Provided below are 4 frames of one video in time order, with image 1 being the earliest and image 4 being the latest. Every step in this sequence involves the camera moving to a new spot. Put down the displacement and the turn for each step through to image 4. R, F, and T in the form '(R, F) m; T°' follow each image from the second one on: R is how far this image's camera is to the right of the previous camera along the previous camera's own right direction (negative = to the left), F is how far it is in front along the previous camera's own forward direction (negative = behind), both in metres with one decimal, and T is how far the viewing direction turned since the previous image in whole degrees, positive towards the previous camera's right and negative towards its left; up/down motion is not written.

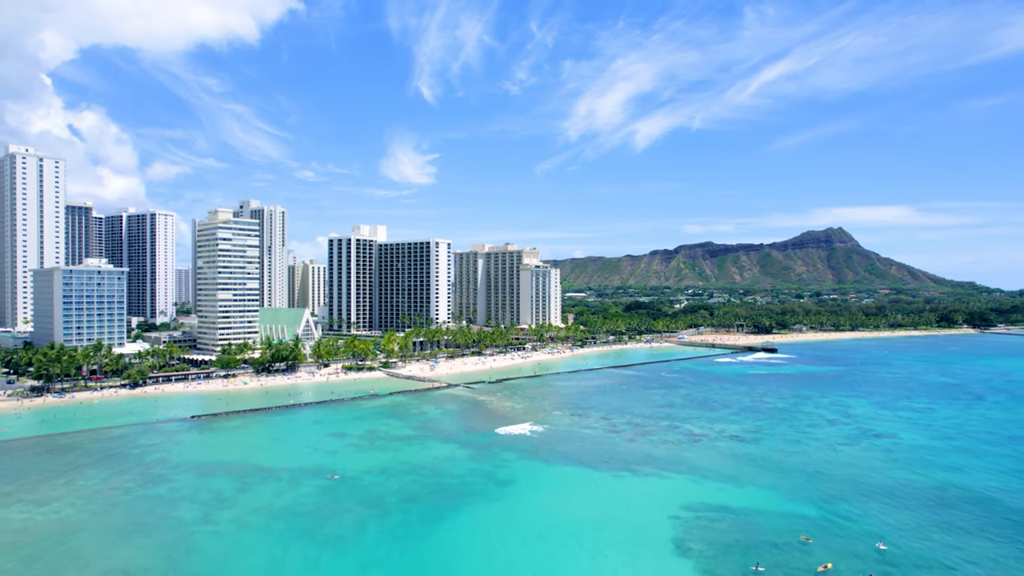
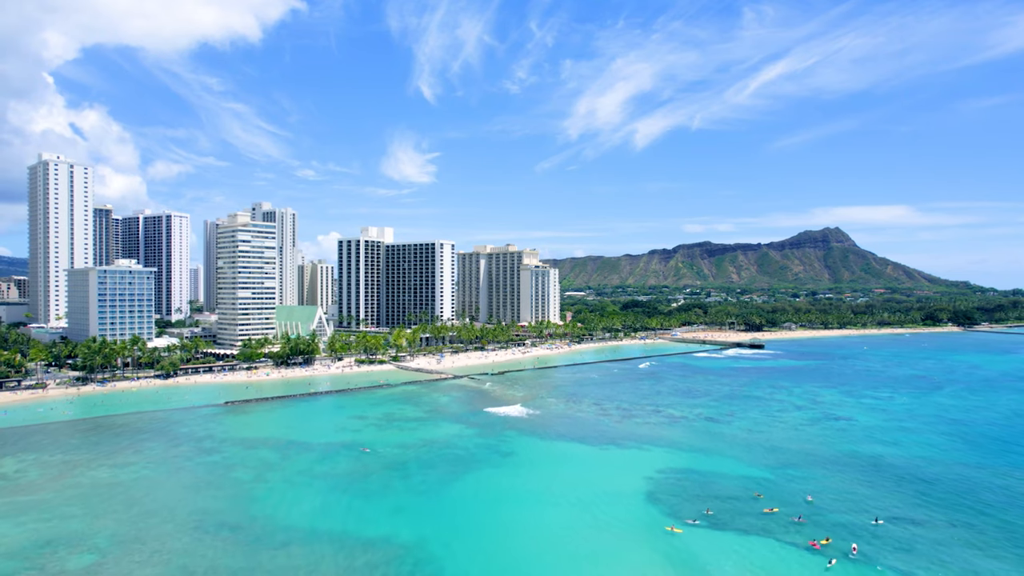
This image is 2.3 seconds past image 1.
(-0.2, -8.6) m; 0°
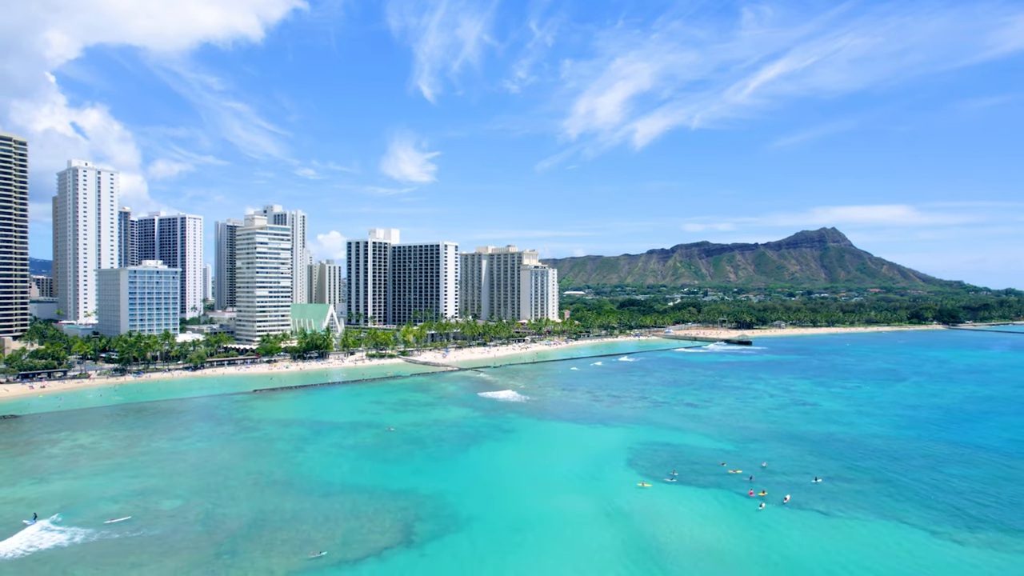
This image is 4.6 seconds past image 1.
(-0.2, -8.9) m; 0°
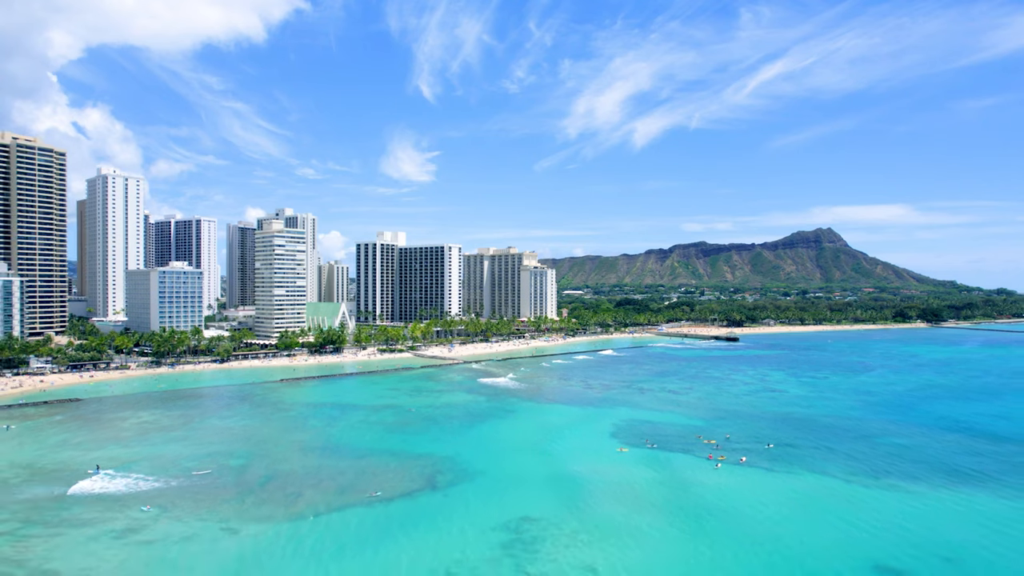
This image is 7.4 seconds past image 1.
(-0.3, -10.1) m; 0°
